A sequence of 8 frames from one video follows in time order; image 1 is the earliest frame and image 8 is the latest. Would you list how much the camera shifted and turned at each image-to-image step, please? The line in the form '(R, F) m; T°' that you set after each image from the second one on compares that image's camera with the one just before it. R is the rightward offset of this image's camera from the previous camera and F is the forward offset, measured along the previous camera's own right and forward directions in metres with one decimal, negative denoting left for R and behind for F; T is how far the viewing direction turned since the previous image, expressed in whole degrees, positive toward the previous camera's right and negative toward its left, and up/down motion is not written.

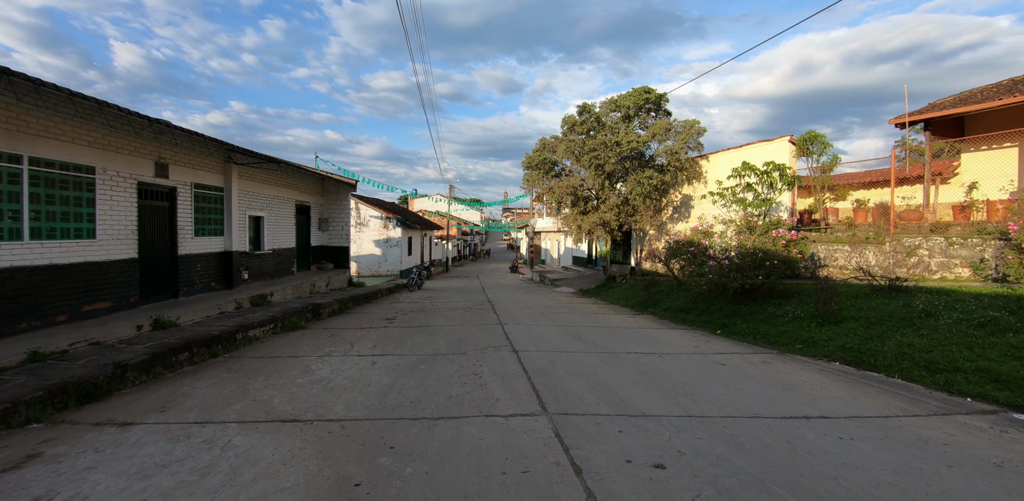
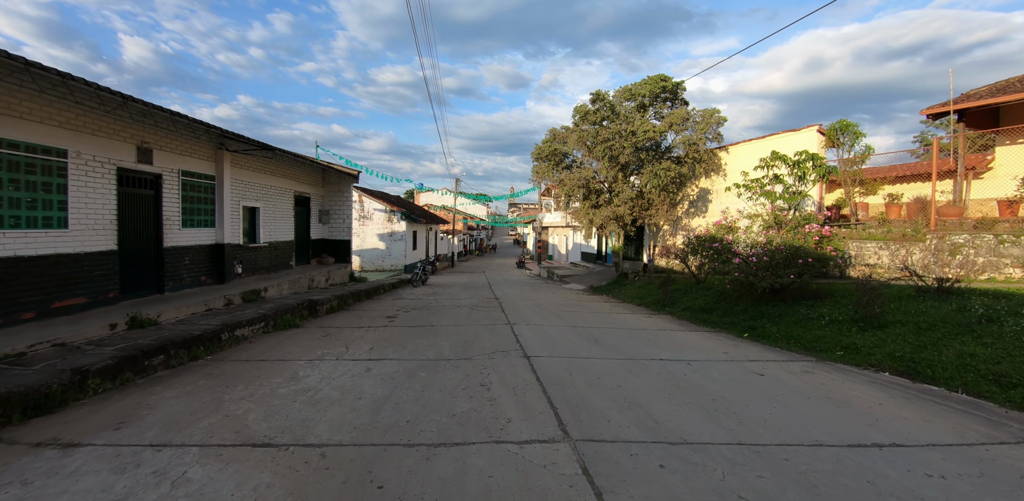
(-0.1, +0.6) m; -1°
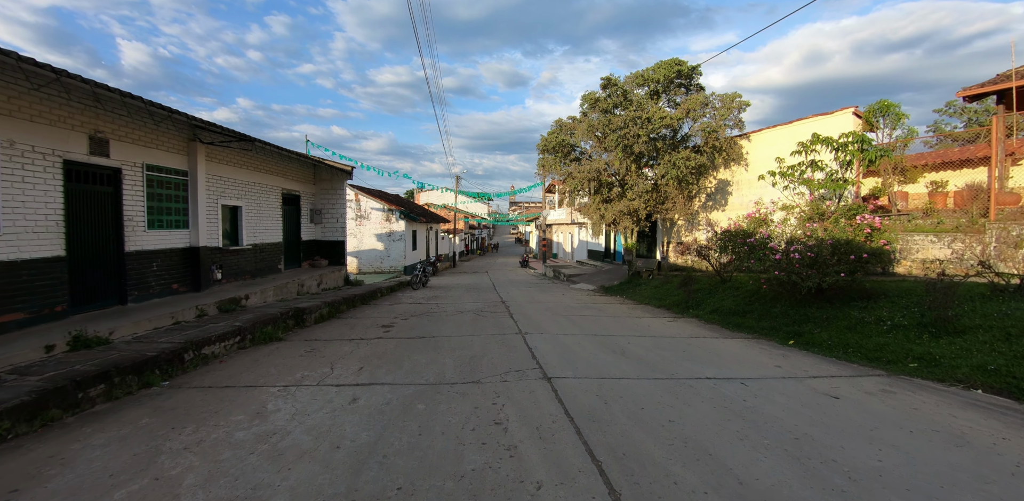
(-0.2, +1.0) m; 0°
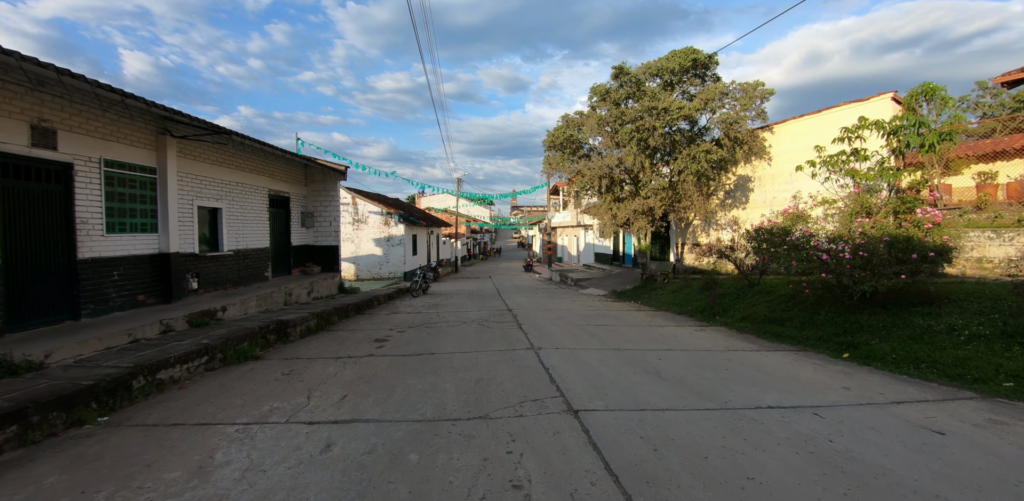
(-0.1, +0.9) m; 0°
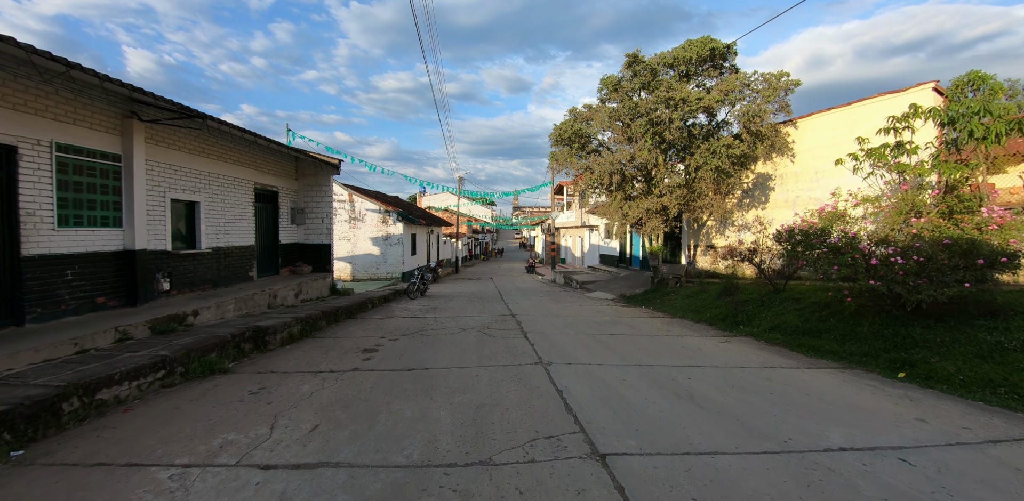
(-0.1, +0.8) m; 0°
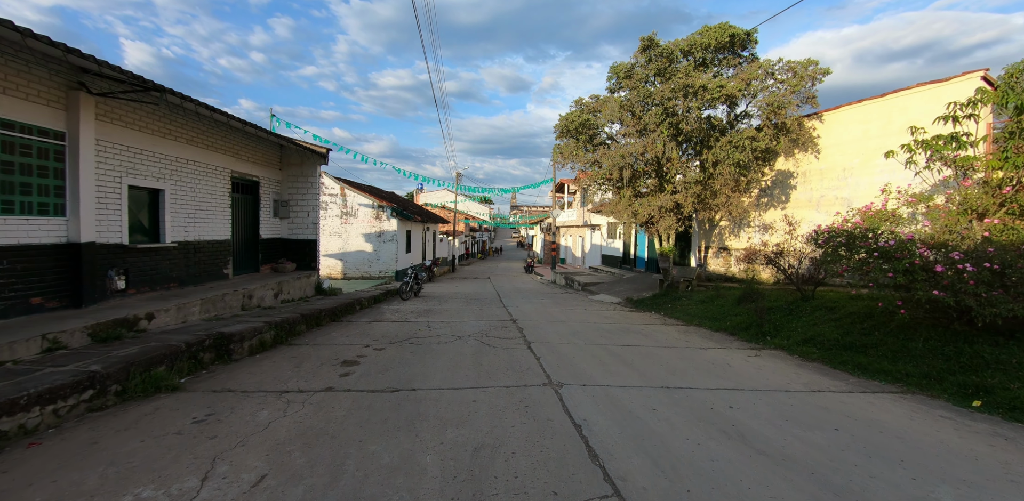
(-0.1, +0.8) m; 0°
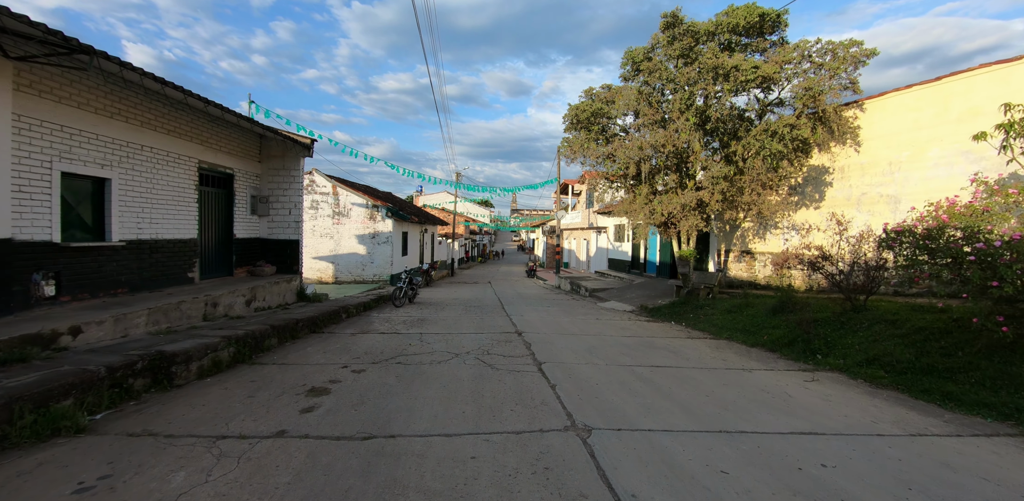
(-0.1, +1.0) m; 0°
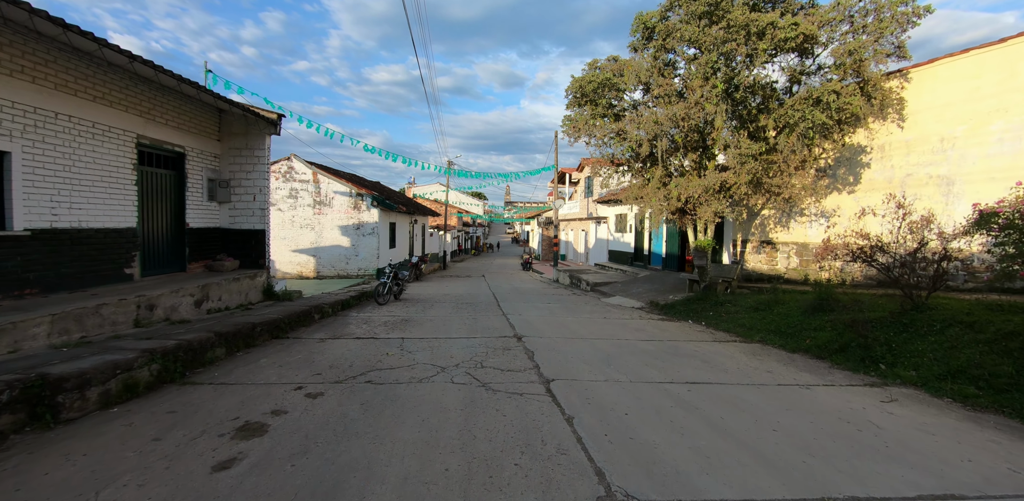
(-0.1, +1.1) m; +1°
